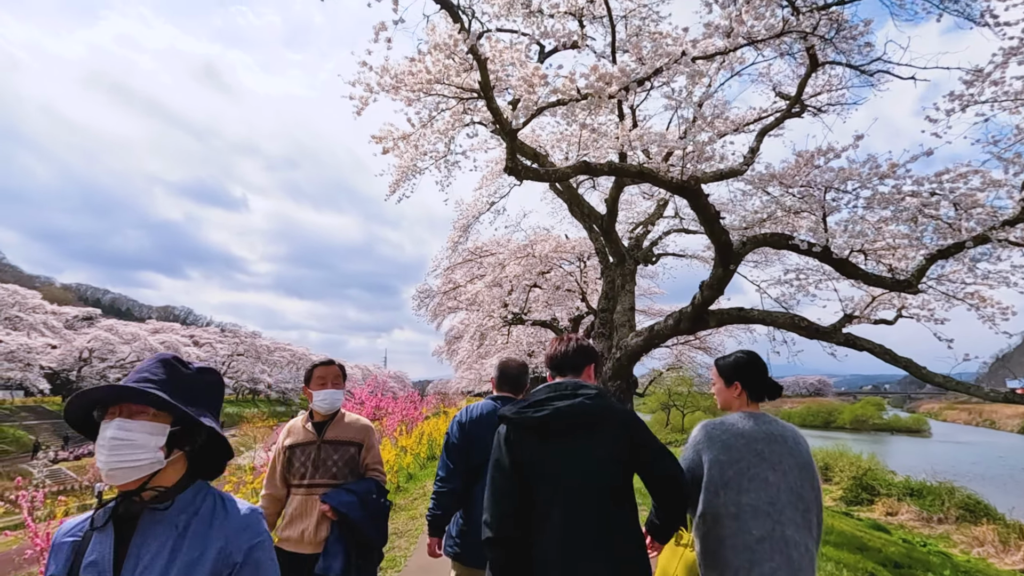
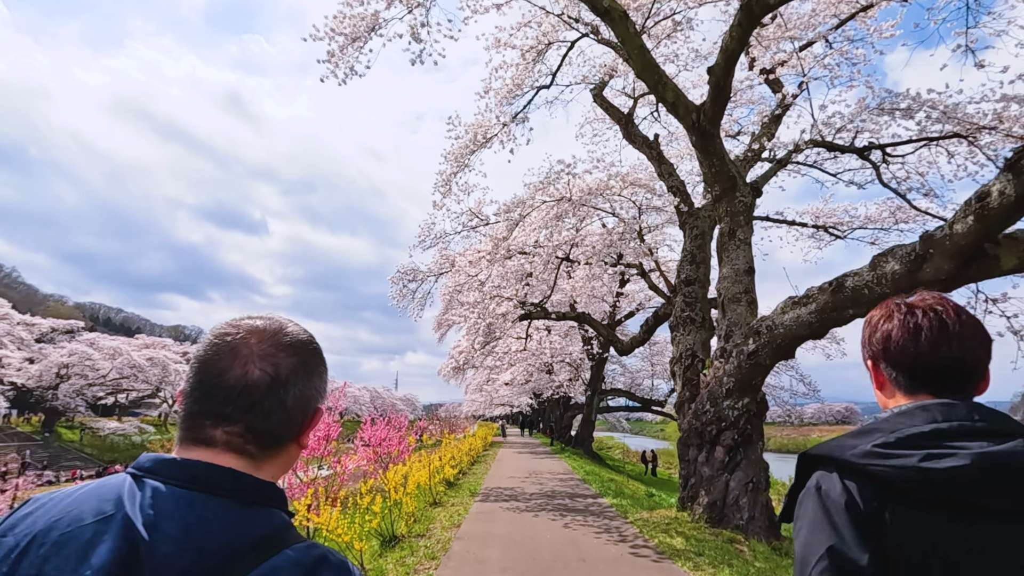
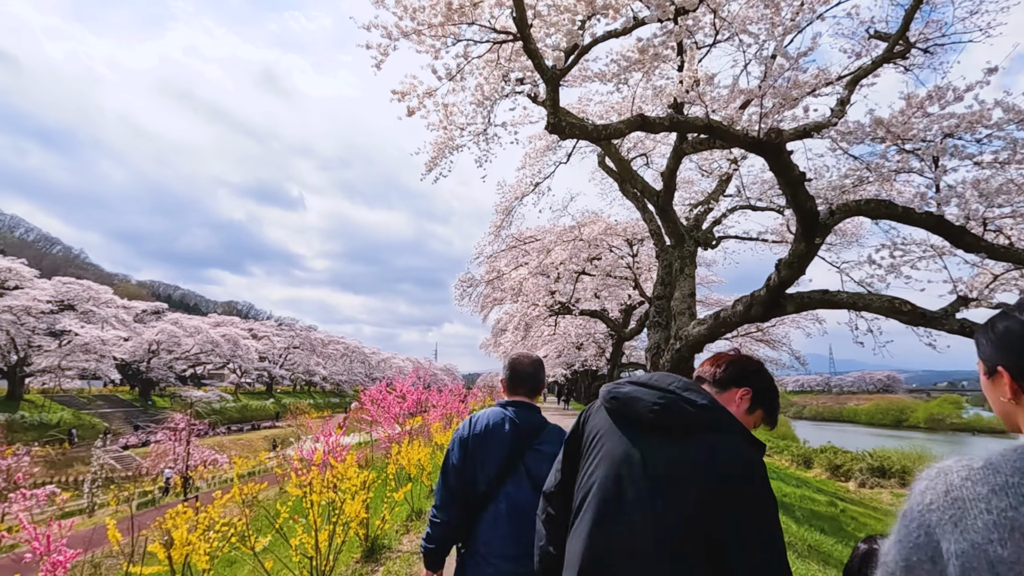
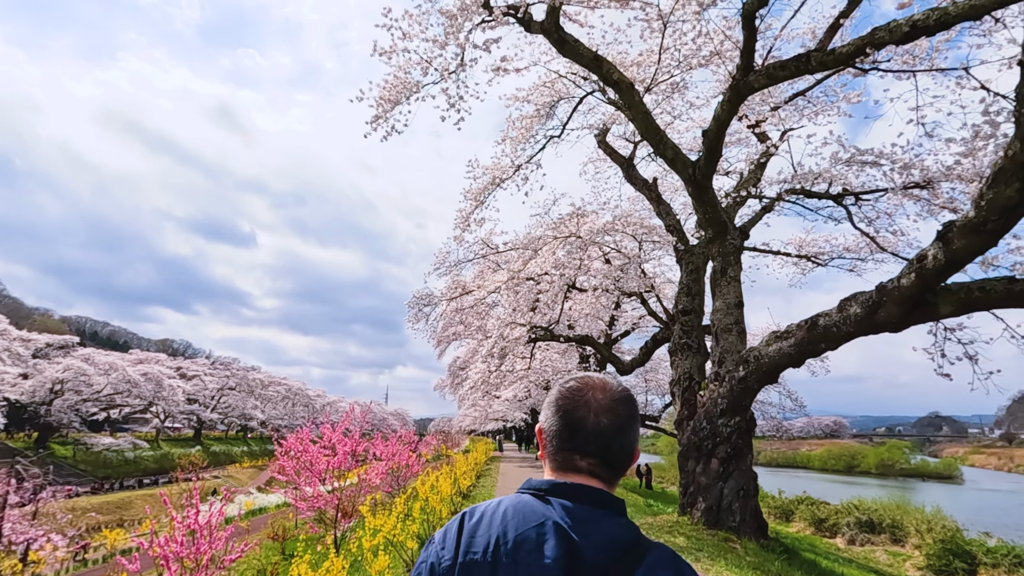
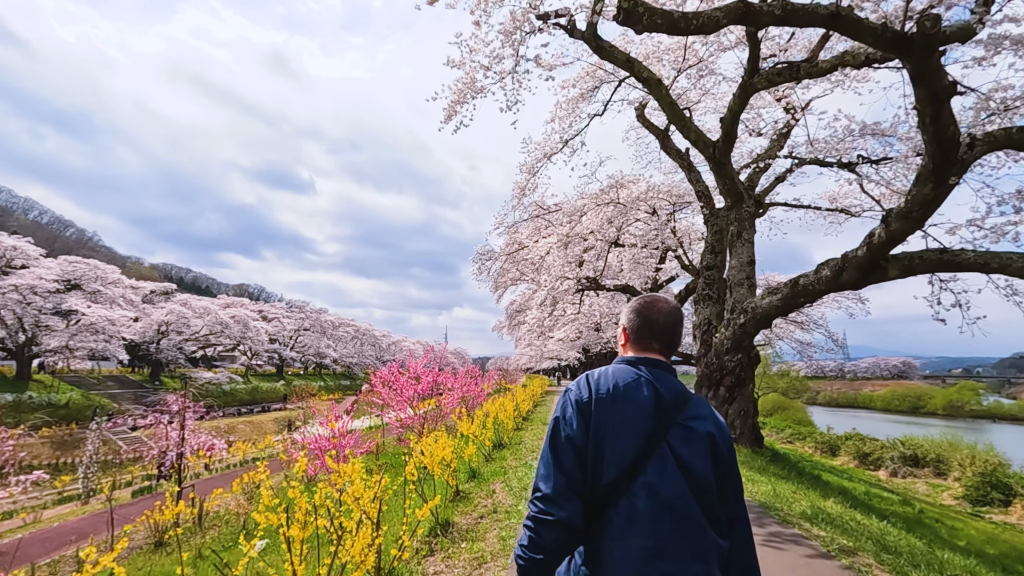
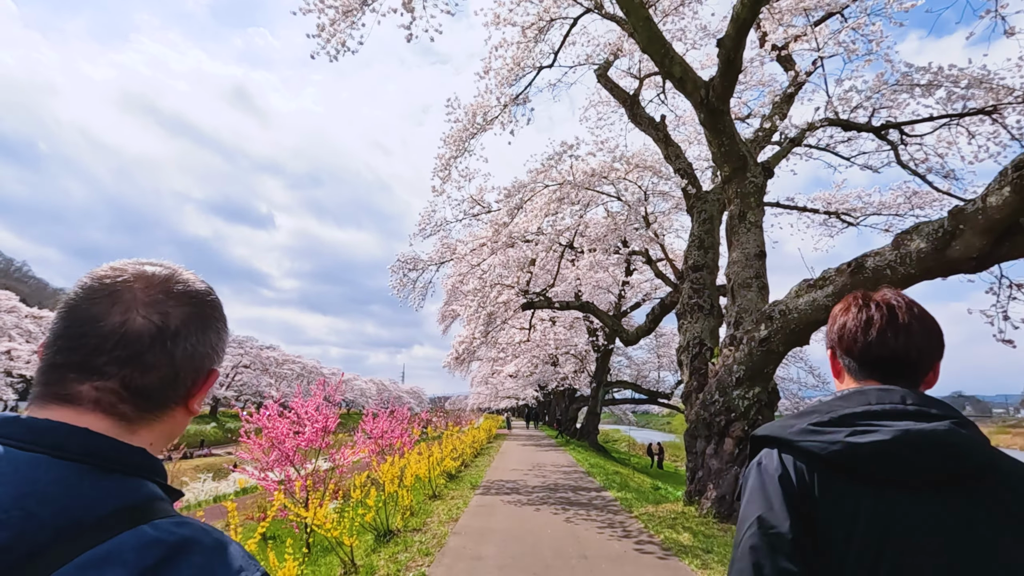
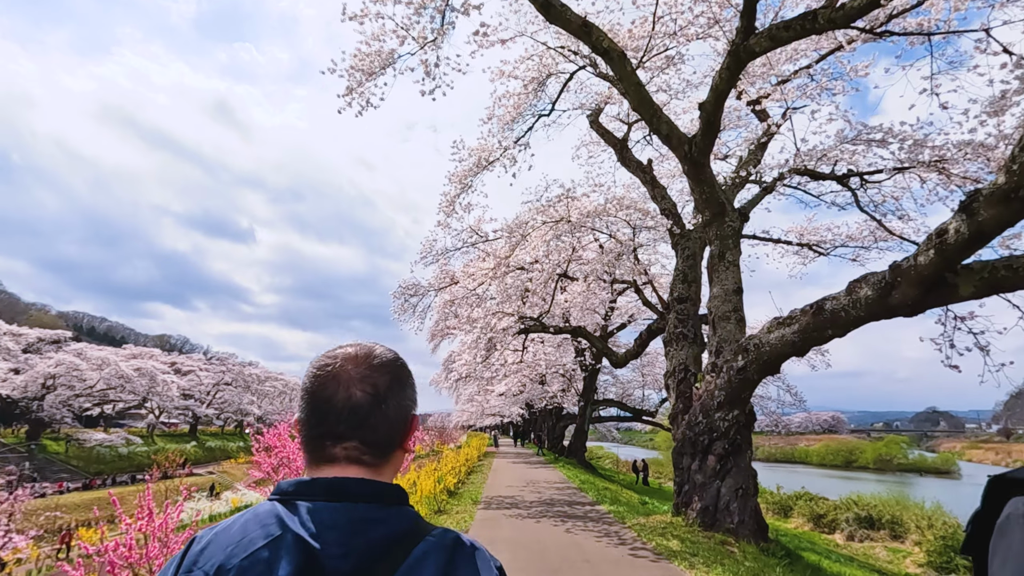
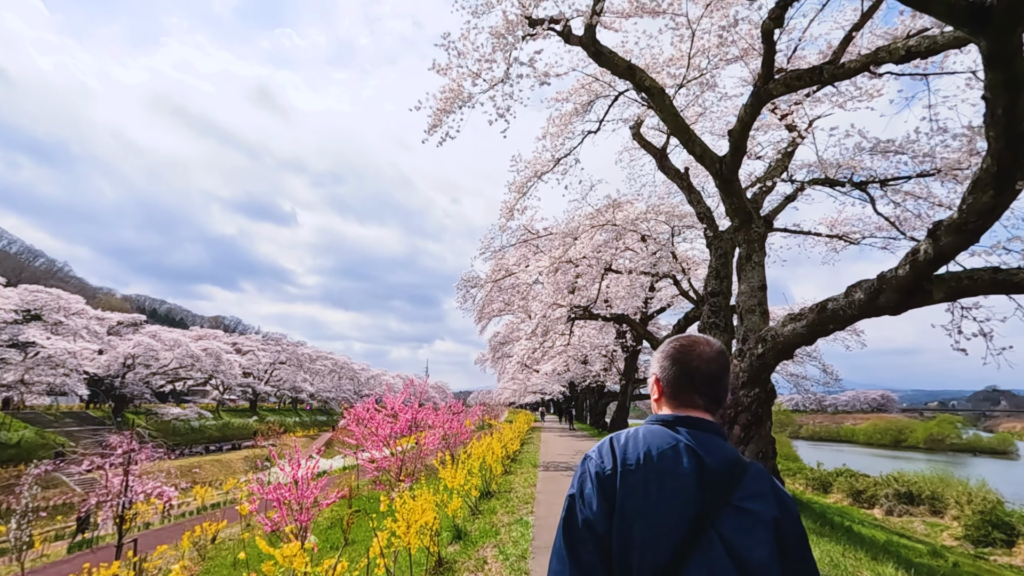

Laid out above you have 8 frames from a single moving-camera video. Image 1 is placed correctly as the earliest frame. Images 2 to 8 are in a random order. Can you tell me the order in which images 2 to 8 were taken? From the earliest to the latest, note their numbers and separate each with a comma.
3, 5, 8, 4, 7, 2, 6
